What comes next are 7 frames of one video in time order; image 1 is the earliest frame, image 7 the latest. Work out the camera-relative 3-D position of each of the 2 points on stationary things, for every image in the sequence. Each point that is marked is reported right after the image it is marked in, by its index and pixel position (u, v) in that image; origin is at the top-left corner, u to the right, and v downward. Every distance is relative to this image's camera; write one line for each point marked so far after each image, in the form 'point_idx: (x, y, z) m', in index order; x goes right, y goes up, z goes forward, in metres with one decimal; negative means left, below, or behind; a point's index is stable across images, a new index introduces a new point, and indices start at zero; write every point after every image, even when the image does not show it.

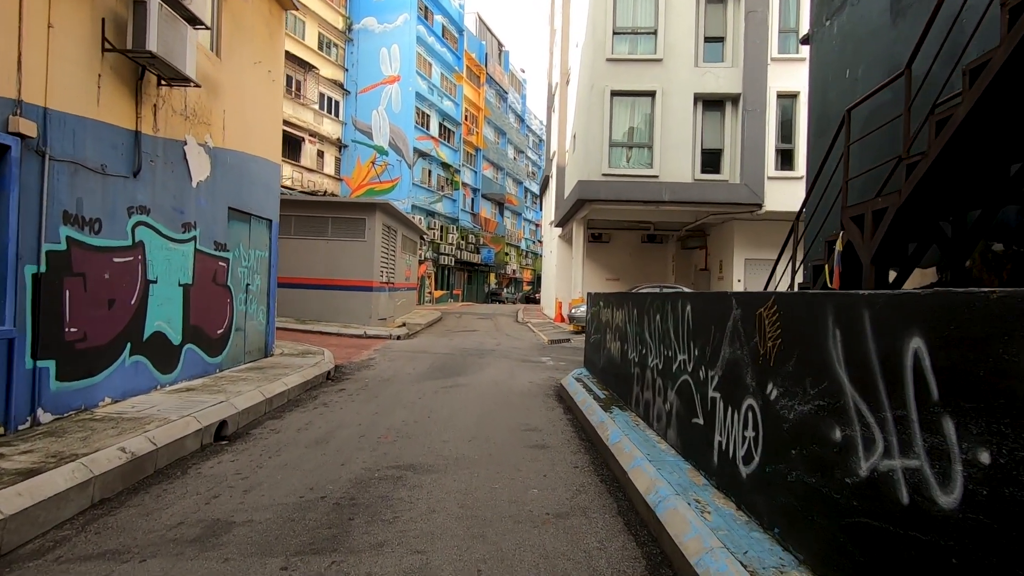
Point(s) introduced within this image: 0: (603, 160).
0: (+3.0, +4.2, +17.7) m
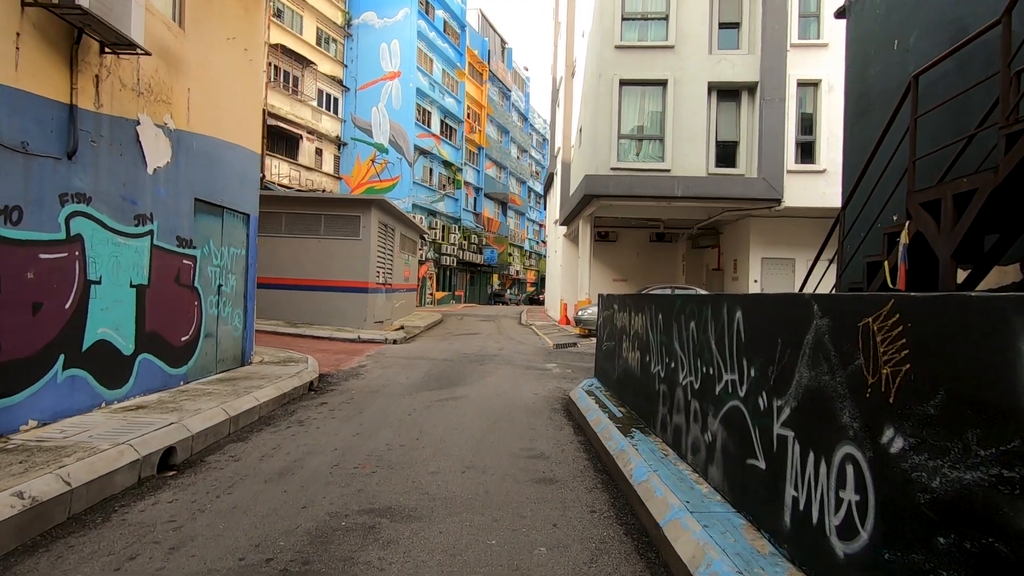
0: (+3.1, +4.2, +16.7) m
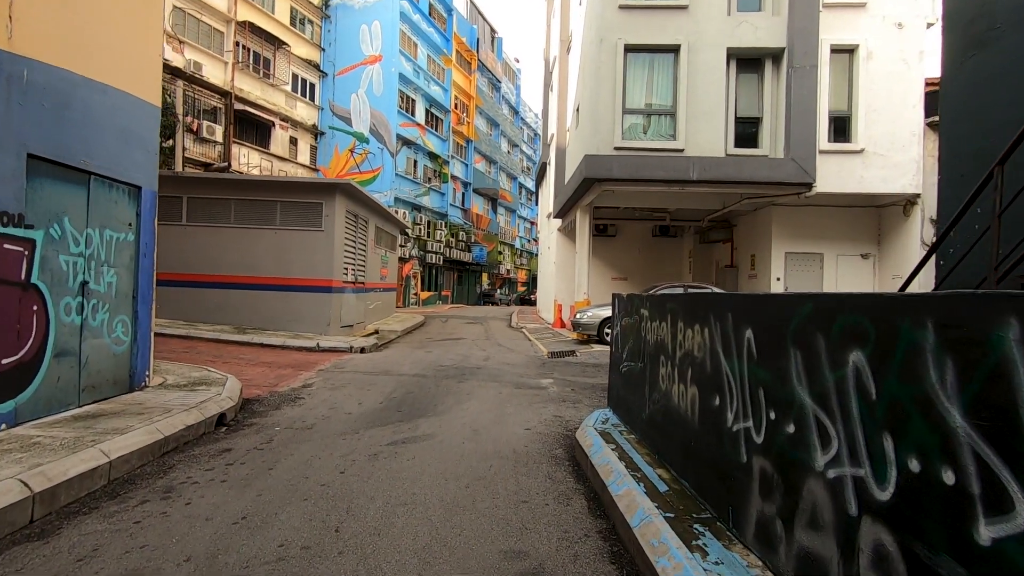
0: (+2.8, +4.2, +14.4) m
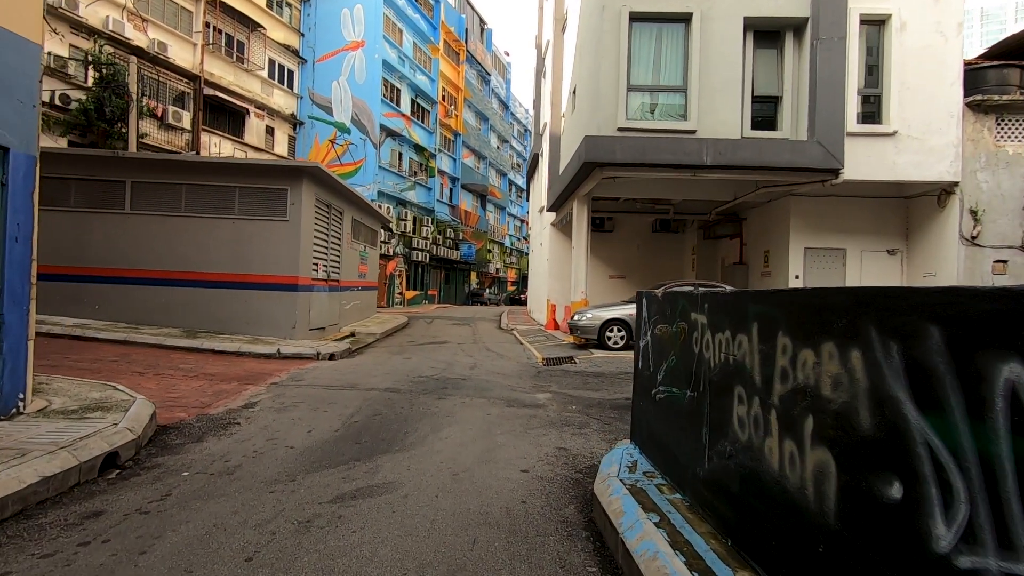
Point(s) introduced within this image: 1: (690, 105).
0: (+2.6, +4.3, +12.8) m
1: (+4.2, +4.3, +12.6) m
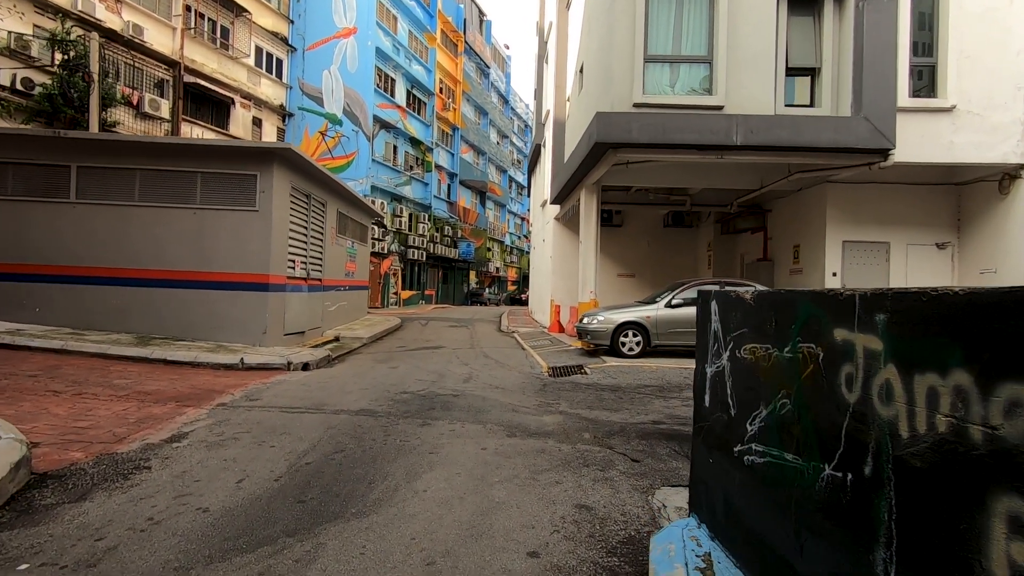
0: (+2.6, +4.3, +11.2) m
1: (+4.2, +4.3, +11.0) m
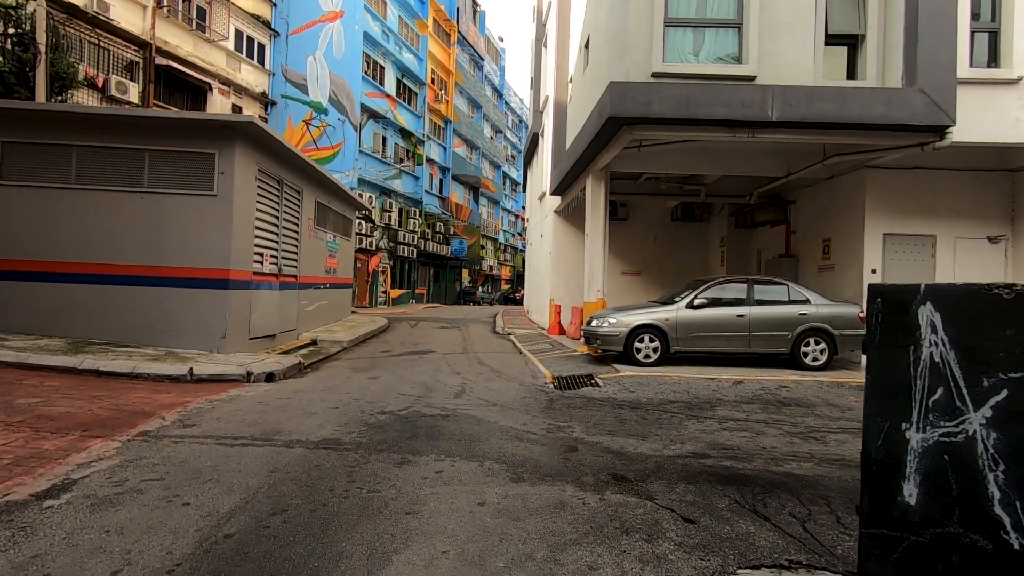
0: (+2.6, +4.3, +9.7) m
1: (+4.2, +4.4, +9.6) m
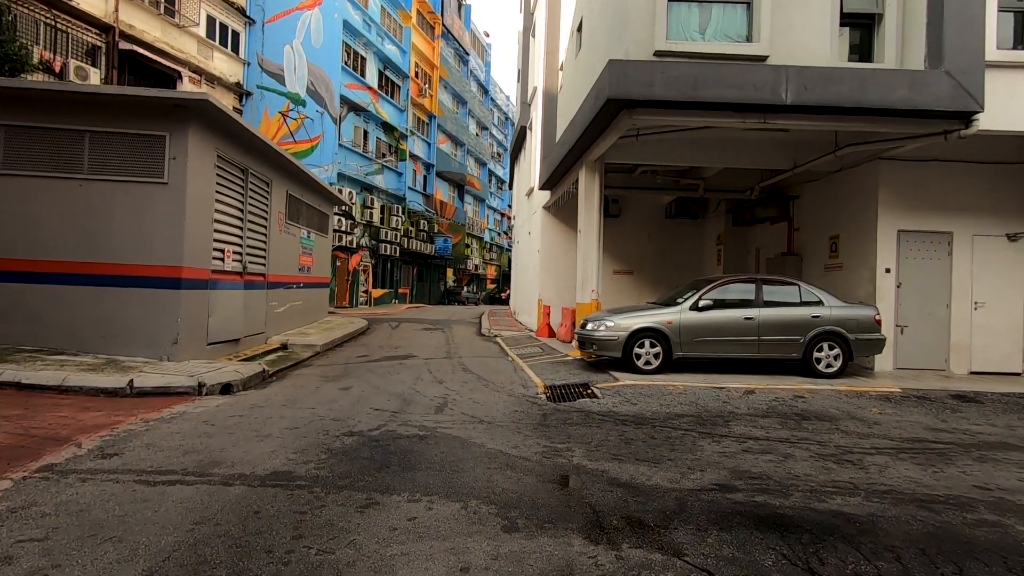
0: (+2.4, +4.3, +8.8) m
1: (+4.0, +4.4, +8.7) m
